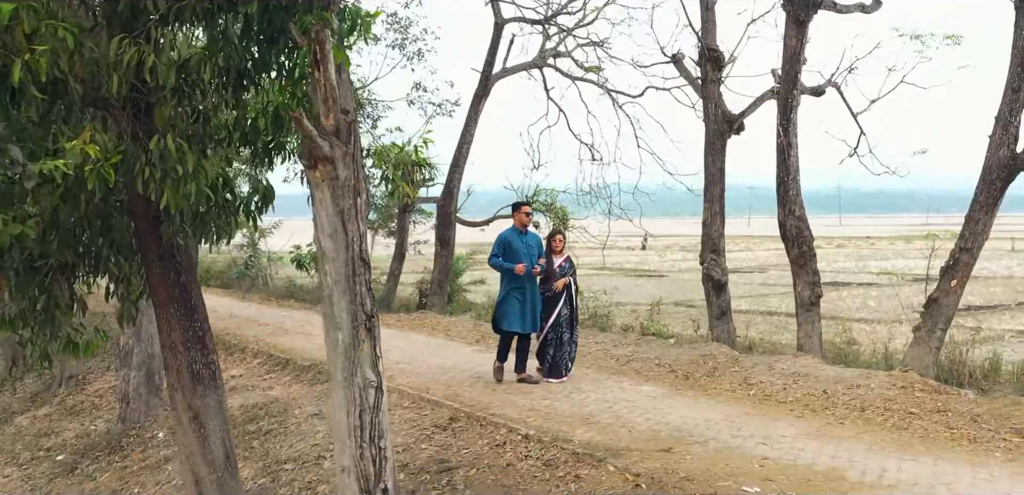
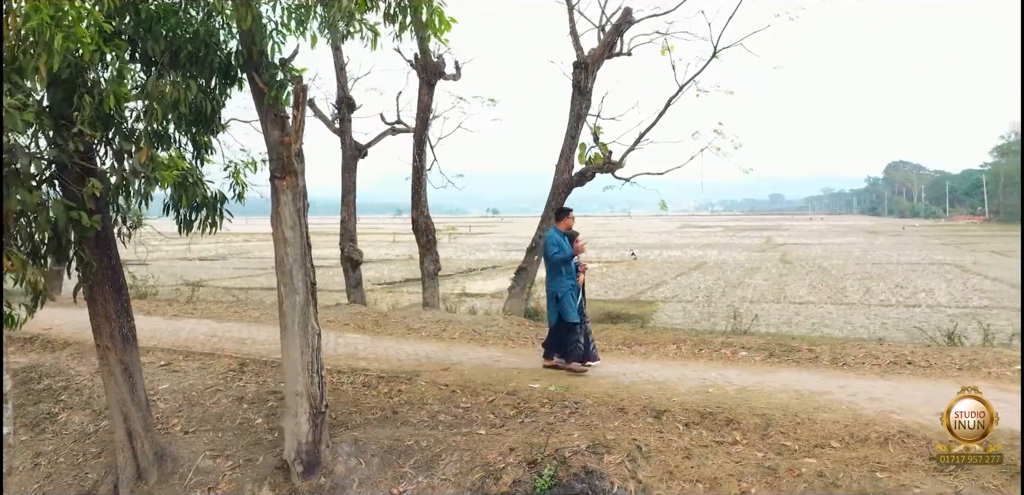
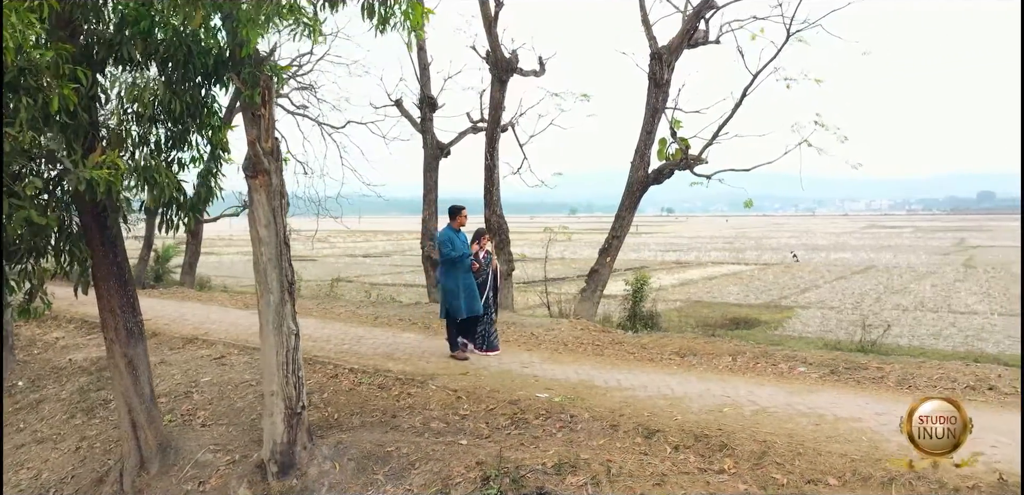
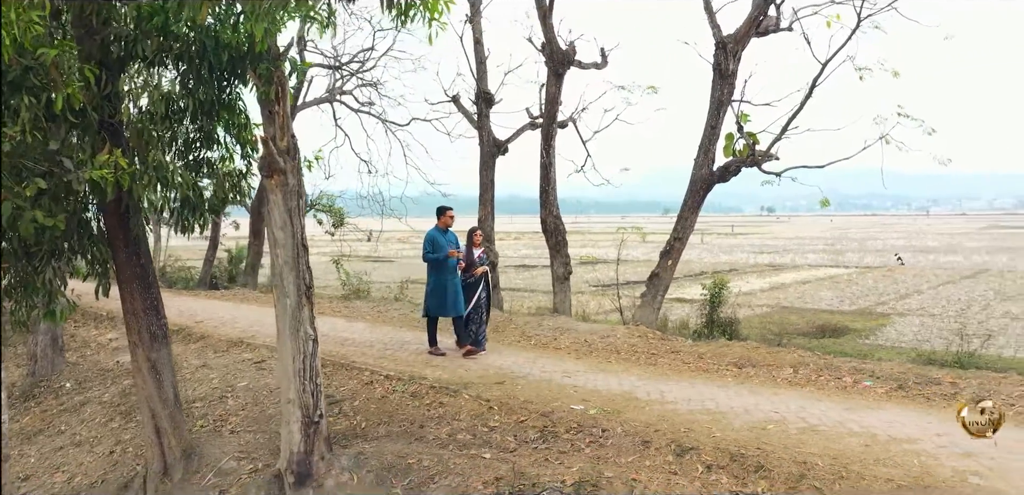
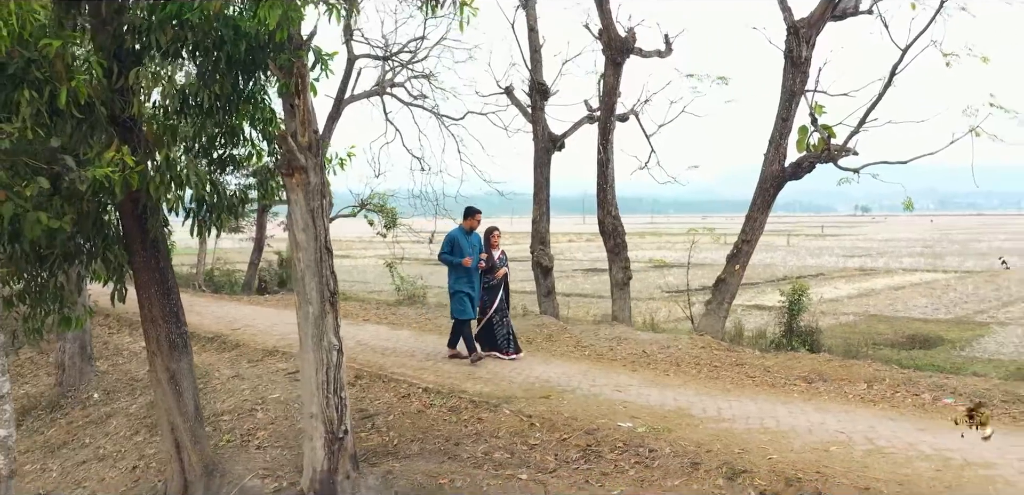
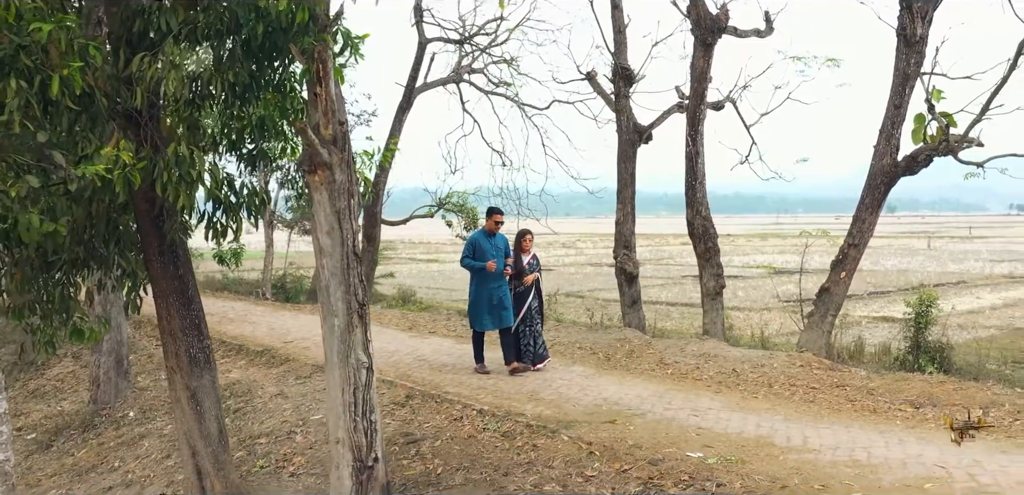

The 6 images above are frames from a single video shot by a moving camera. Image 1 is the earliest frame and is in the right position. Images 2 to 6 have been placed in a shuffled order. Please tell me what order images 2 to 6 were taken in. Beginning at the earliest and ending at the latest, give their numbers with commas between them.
6, 5, 4, 3, 2
